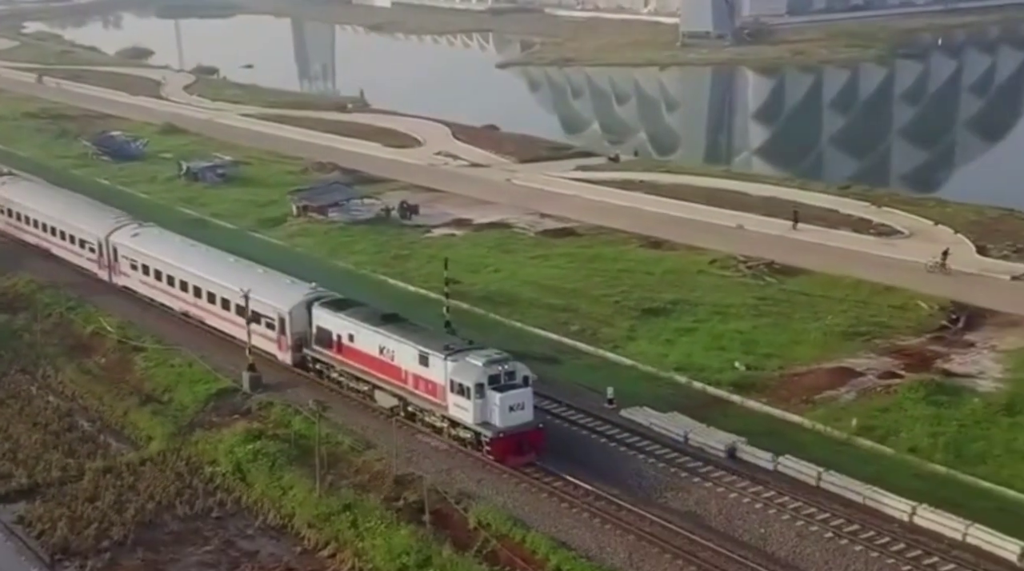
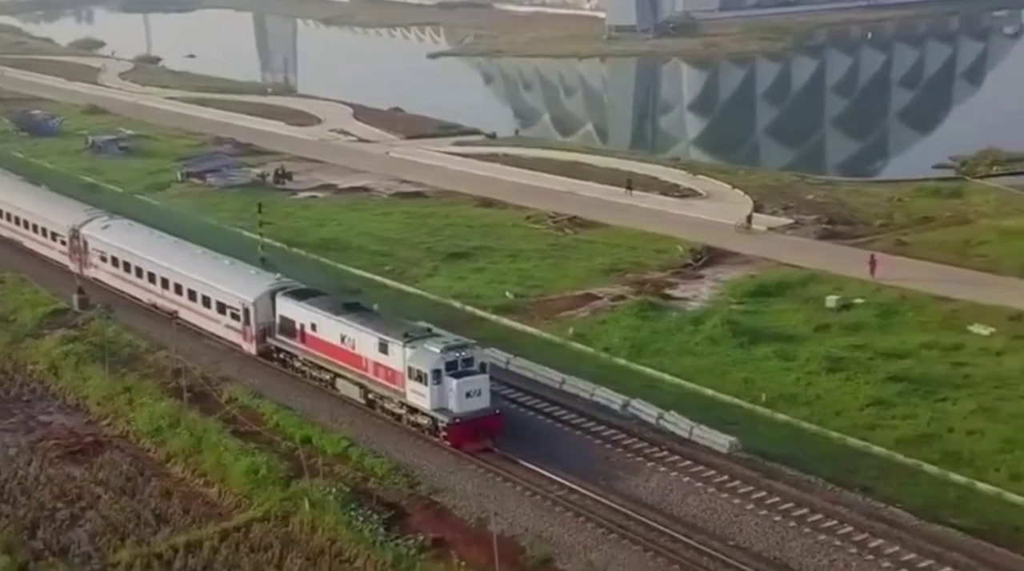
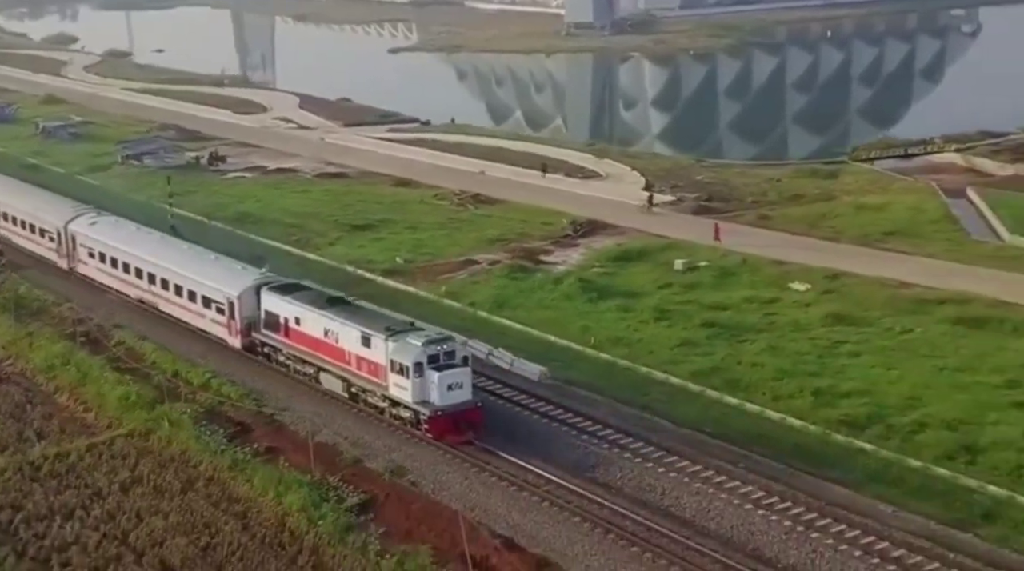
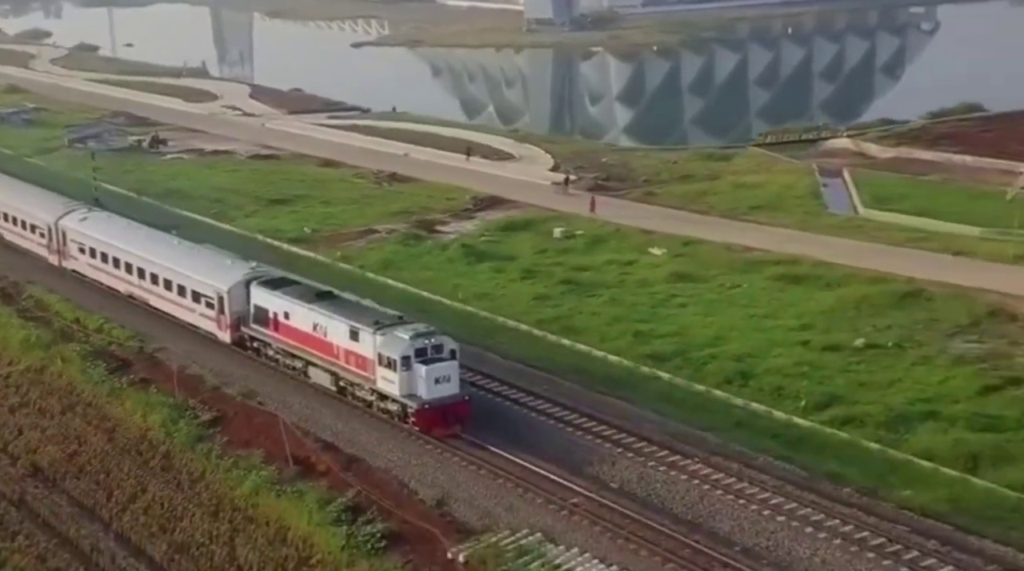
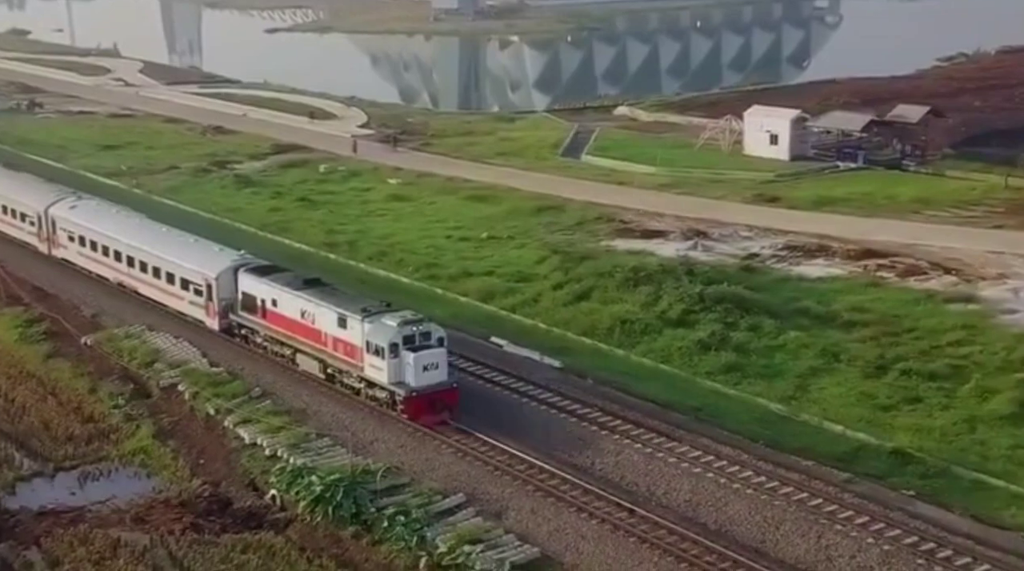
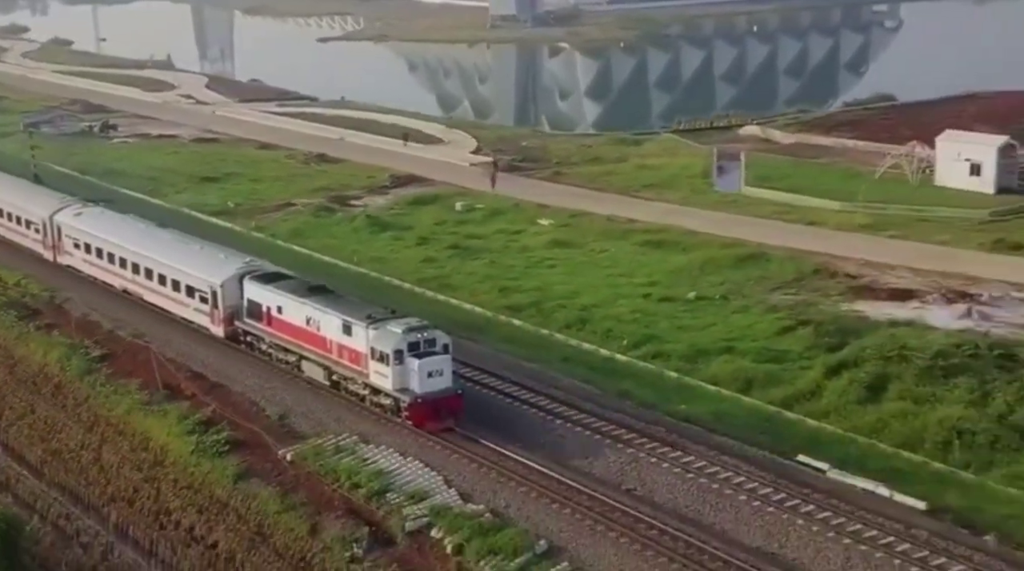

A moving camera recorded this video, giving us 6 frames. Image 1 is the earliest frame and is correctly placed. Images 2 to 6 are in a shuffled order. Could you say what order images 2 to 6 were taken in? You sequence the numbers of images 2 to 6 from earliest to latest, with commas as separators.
2, 3, 4, 6, 5
